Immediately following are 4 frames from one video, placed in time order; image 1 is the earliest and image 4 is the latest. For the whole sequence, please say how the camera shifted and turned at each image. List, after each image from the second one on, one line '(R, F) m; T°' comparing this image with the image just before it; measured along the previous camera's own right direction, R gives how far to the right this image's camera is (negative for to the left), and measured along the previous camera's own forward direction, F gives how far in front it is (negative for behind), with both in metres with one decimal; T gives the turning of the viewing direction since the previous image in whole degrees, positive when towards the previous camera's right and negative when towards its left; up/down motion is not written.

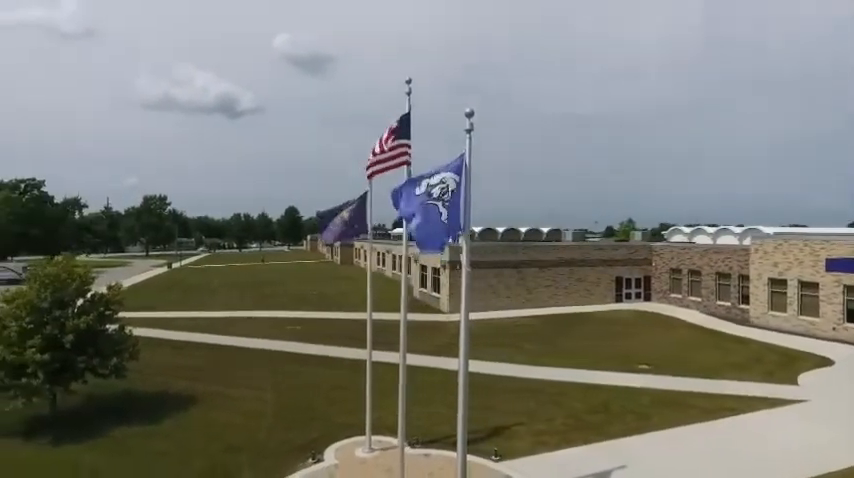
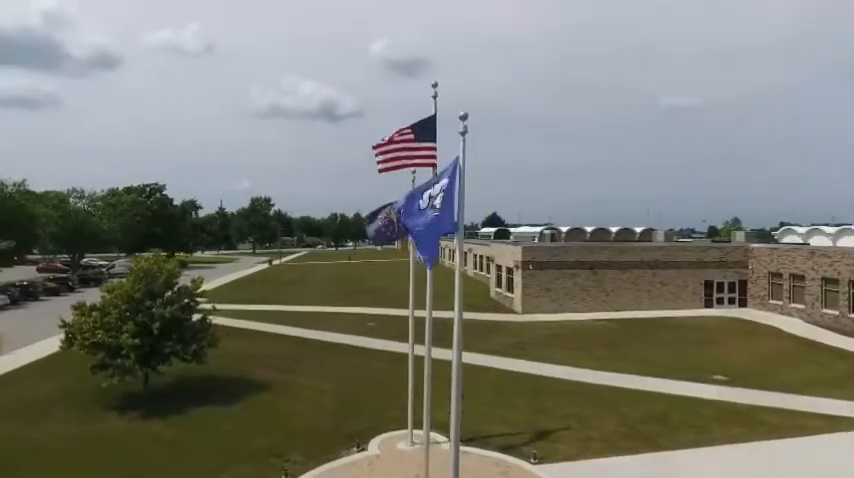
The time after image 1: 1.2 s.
(+1.4, -0.1) m; -10°
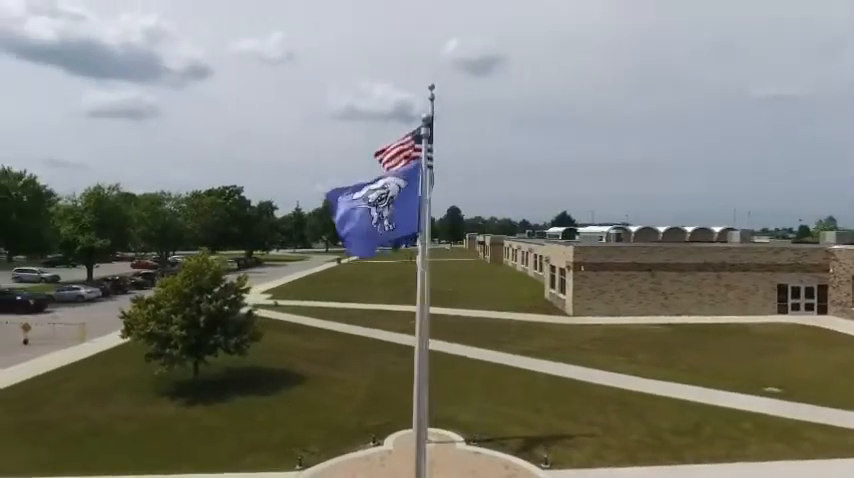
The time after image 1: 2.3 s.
(+1.6, 0.0) m; -8°
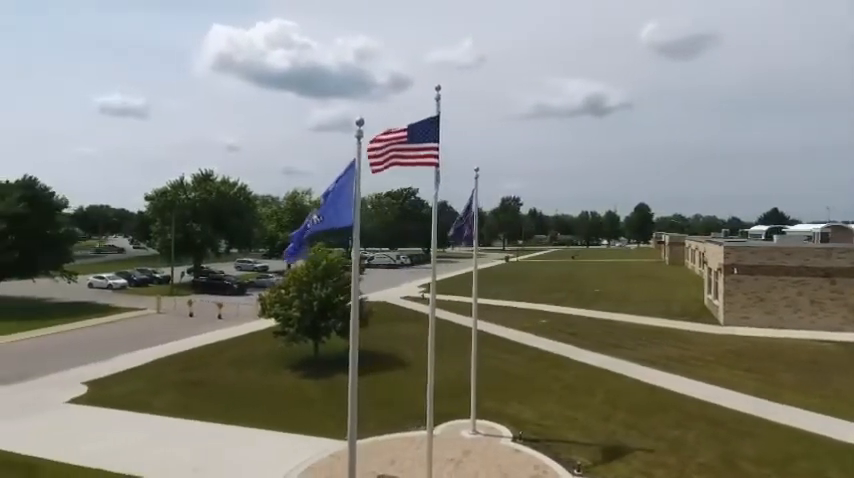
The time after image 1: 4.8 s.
(+3.8, +0.2) m; -21°
